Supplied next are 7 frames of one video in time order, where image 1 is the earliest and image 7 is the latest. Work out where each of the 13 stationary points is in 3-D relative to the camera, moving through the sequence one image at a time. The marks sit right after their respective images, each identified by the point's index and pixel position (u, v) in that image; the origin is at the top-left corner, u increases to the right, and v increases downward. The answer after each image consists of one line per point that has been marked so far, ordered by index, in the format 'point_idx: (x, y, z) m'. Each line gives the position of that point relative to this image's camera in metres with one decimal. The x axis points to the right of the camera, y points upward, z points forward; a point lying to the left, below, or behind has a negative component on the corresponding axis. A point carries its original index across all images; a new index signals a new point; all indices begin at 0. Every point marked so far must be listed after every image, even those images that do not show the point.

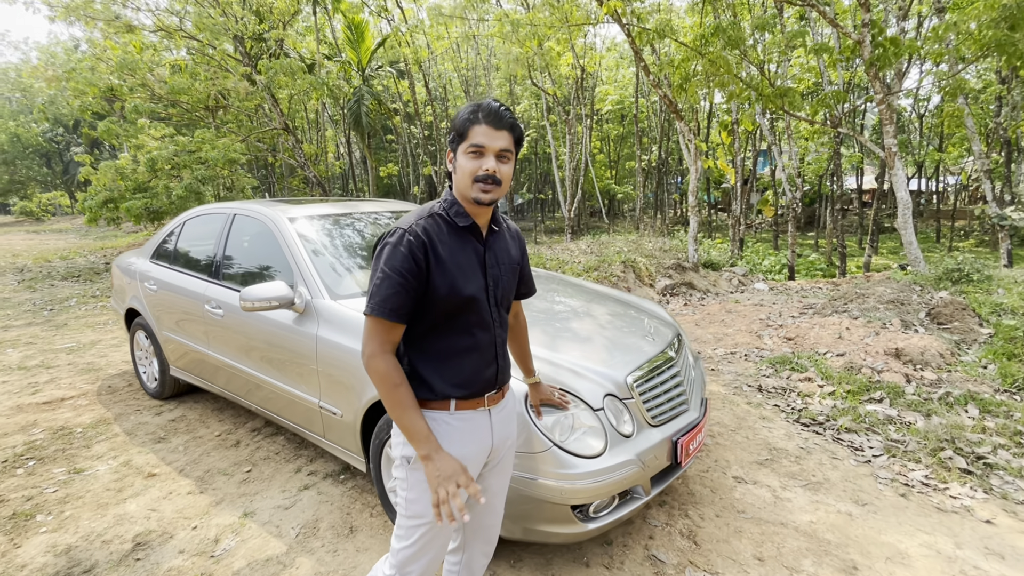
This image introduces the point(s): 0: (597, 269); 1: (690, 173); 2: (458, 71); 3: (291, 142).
0: (+1.4, +0.3, +8.0) m
1: (+3.4, +2.2, +9.1) m
2: (-1.9, +8.4, +18.6) m
3: (-5.5, +3.7, +12.1) m
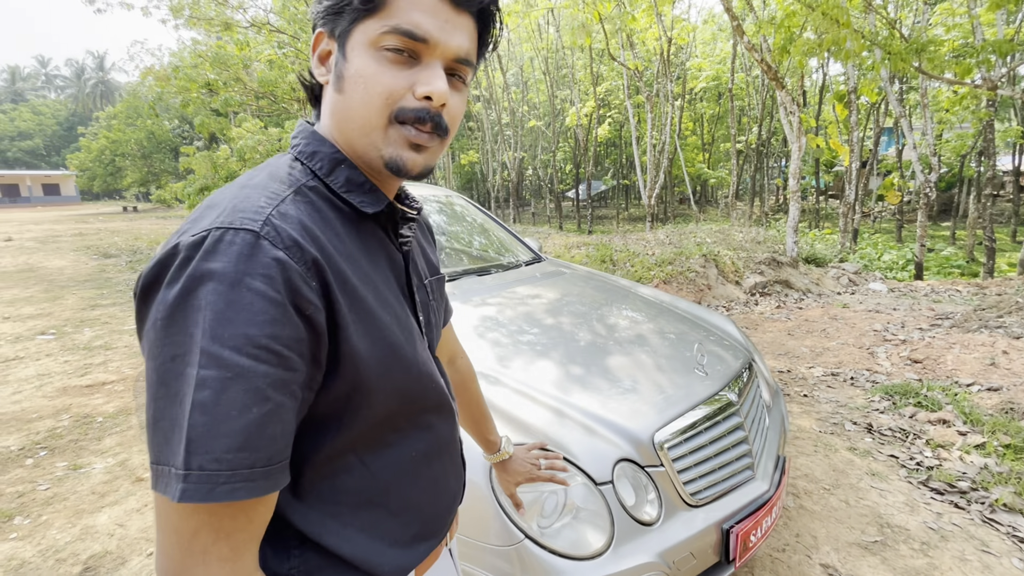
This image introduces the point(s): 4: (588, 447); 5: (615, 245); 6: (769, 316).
0: (+2.4, +0.4, +7.1) m
1: (+4.6, +2.2, +7.8) m
2: (+1.1, +8.8, +17.9) m
3: (-3.6, +4.1, +12.3) m
4: (+0.2, -0.5, +1.4) m
5: (+1.9, +0.8, +8.8) m
6: (+3.2, -0.4, +6.0) m
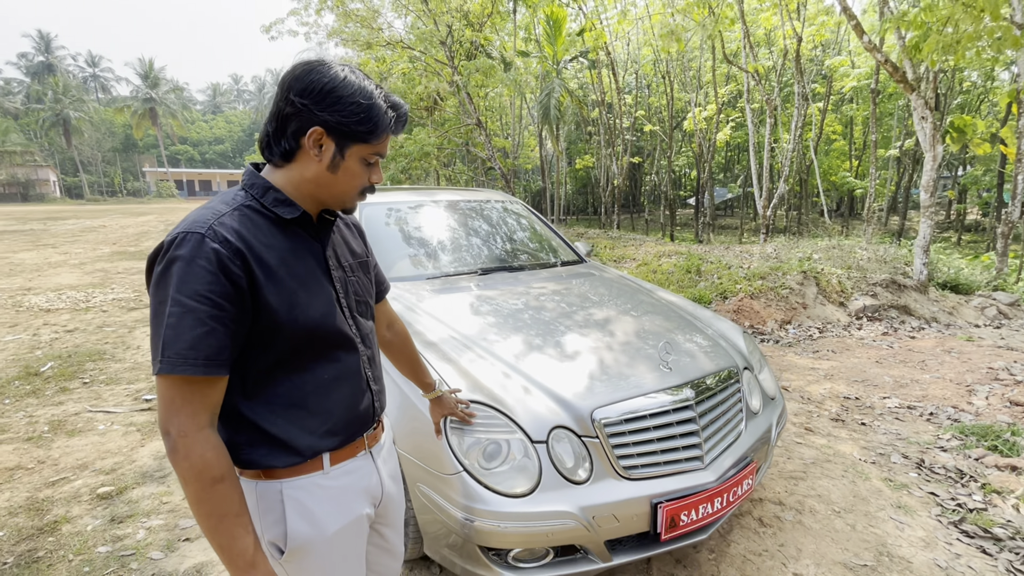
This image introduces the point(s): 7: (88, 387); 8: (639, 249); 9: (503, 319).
0: (+3.5, +0.2, +6.7) m
1: (+6.0, +1.8, +6.9) m
2: (+5.4, +8.4, +17.5) m
3: (-0.8, +4.2, +13.1) m
4: (+0.1, -0.4, +1.7) m
5: (+3.5, +0.6, +8.5) m
6: (+4.1, -0.6, +5.5) m
7: (-3.3, -0.8, +3.8) m
8: (+2.6, +0.8, +9.8) m
9: (0.0, -0.2, +2.2) m
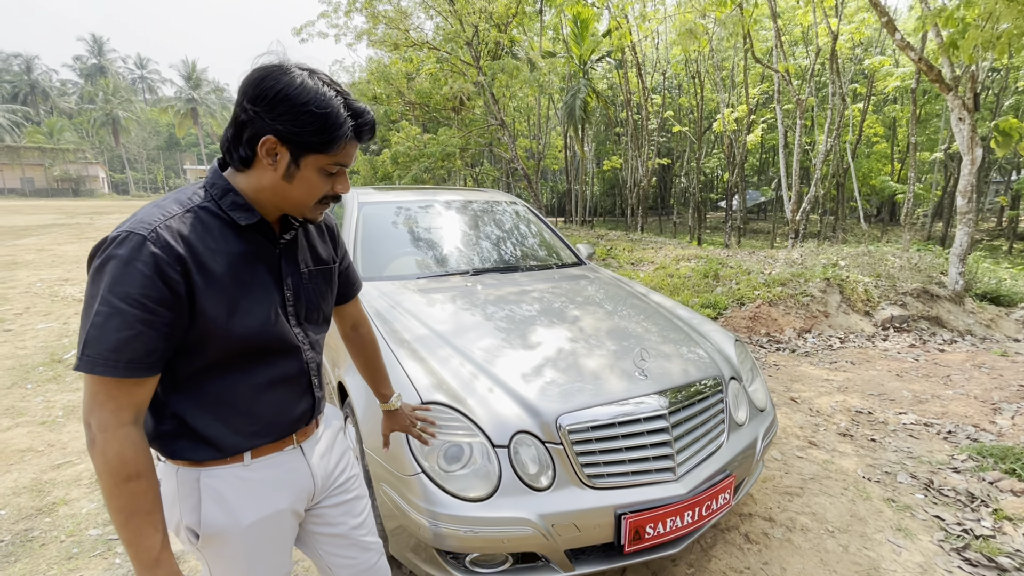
0: (+3.7, +0.1, +6.5) m
1: (+6.2, +1.7, +6.5) m
2: (+6.4, +8.3, +17.2) m
3: (-0.1, +4.2, +13.1) m
4: (-0.1, -0.4, +1.7) m
5: (+3.8, +0.5, +8.2) m
6: (+4.2, -0.7, +5.2) m
7: (-3.3, -0.7, +3.9) m
8: (+3.0, +0.7, +9.7) m
9: (-0.1, -0.2, +2.2) m
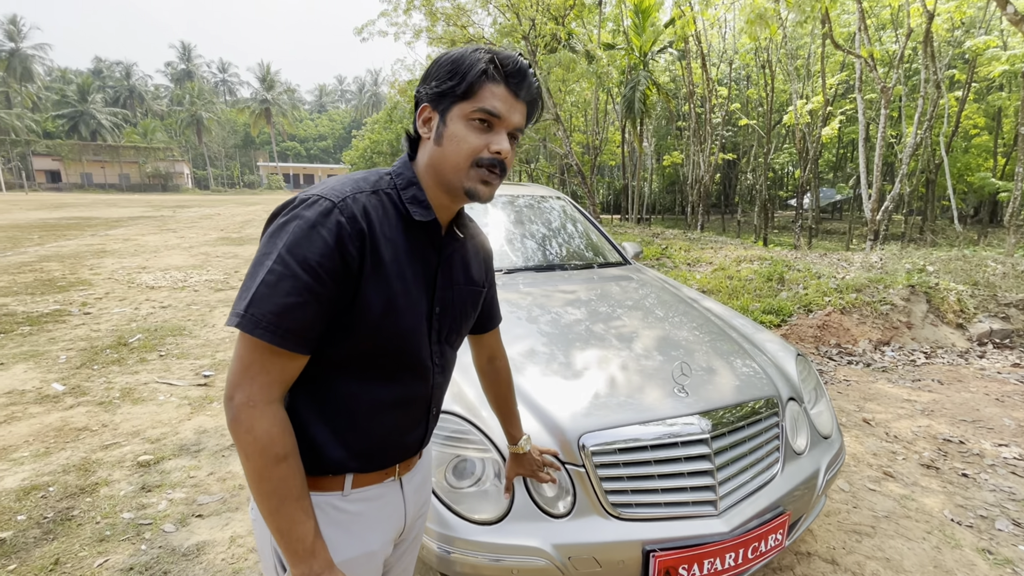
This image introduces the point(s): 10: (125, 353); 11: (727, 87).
0: (+4.3, 0.0, +5.9) m
1: (+6.8, +1.5, +5.6) m
2: (+8.4, +8.2, +16.1) m
3: (+1.3, +4.2, +12.9) m
4: (0.0, -0.4, +1.5) m
5: (+4.6, +0.4, +7.6) m
6: (+4.6, -0.8, +4.6) m
7: (-3.0, -0.6, +4.1) m
8: (+4.0, +0.7, +9.1) m
9: (0.0, -0.2, +2.0) m
10: (-3.4, -0.6, +4.2) m
11: (+8.6, +8.1, +19.1) m
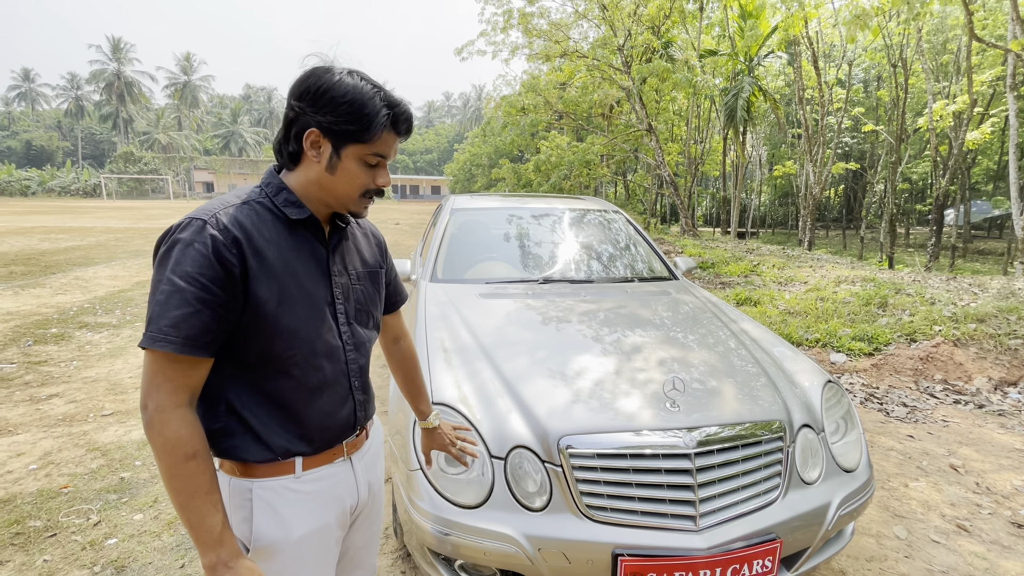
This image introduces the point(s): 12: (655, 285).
0: (+5.0, -0.3, +5.1) m
1: (+7.5, +1.1, +4.4) m
2: (+11.4, +7.4, +14.5) m
3: (+3.7, +3.8, +12.6) m
4: (0.0, -0.5, +1.6) m
5: (+5.7, 0.0, +6.7) m
6: (+5.0, -1.1, +3.8) m
7: (-2.5, -0.6, +4.8) m
8: (+5.4, +0.3, +8.3) m
9: (+0.1, -0.2, +2.2) m
10: (-2.9, -0.5, +4.9) m
11: (+12.2, +7.2, +17.4) m
12: (+0.8, +0.1, +3.2) m
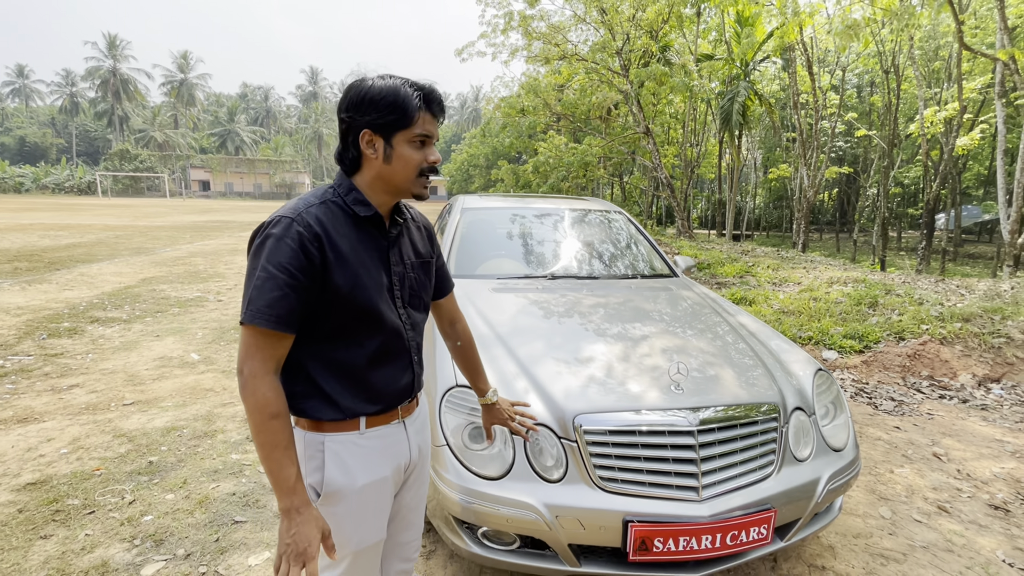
0: (+5.1, -0.3, +5.3) m
1: (+7.6, +1.1, +4.6) m
2: (+11.4, +7.4, +14.8) m
3: (+3.7, +3.8, +12.8) m
4: (0.0, -0.4, +1.8) m
5: (+5.7, 0.0, +6.9) m
6: (+5.1, -1.1, +3.9) m
7: (-2.5, -0.5, +4.9) m
8: (+5.4, +0.3, +8.5) m
9: (+0.2, -0.2, +2.3) m
10: (-2.8, -0.5, +5.1) m
11: (+12.1, +7.1, +17.6) m
12: (+0.9, +0.1, +3.3) m
